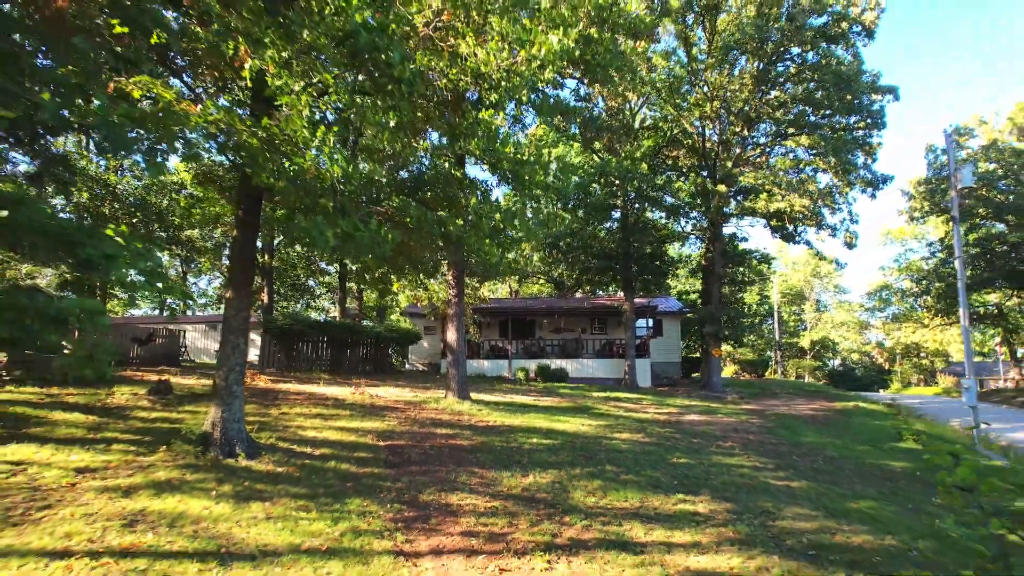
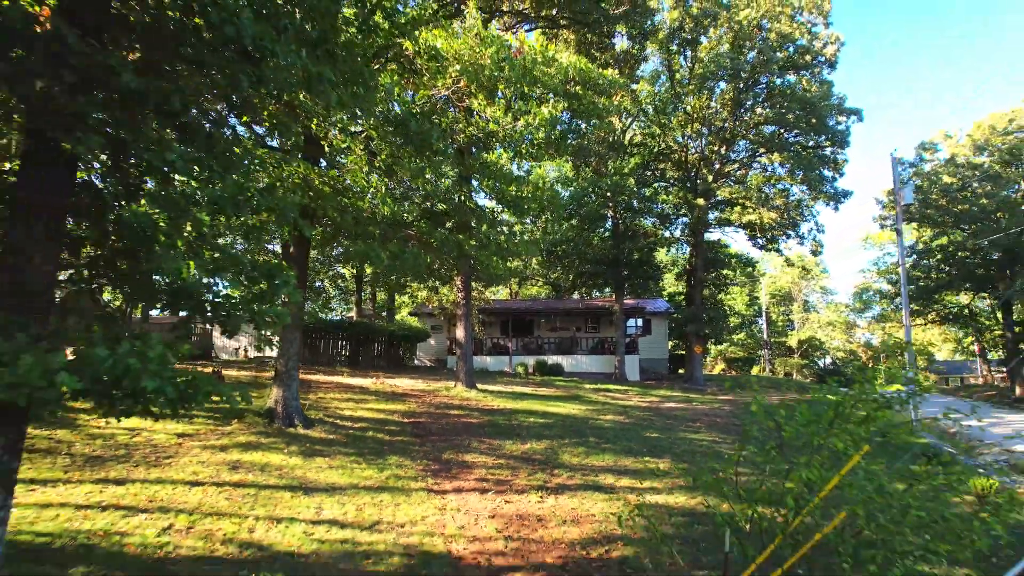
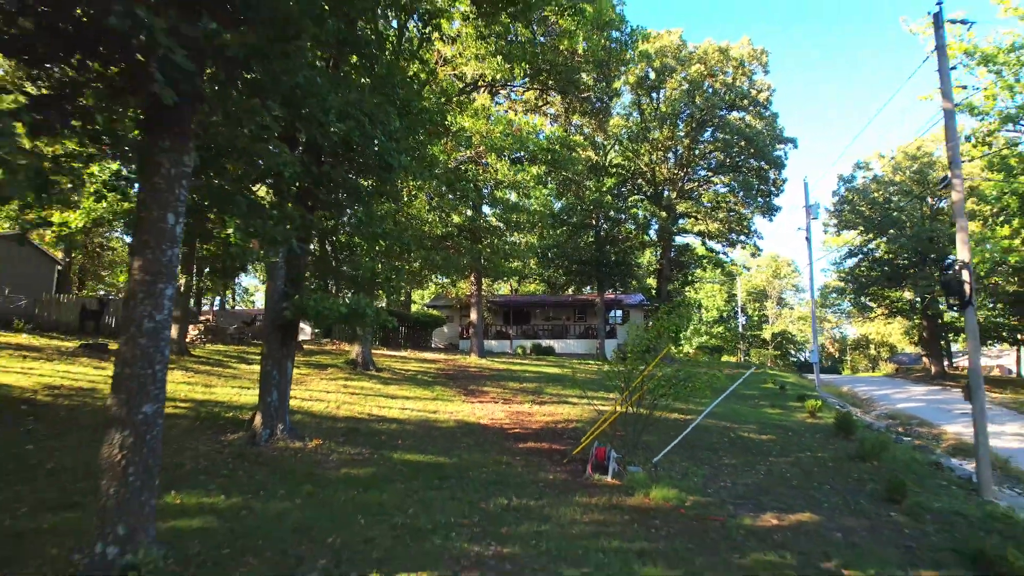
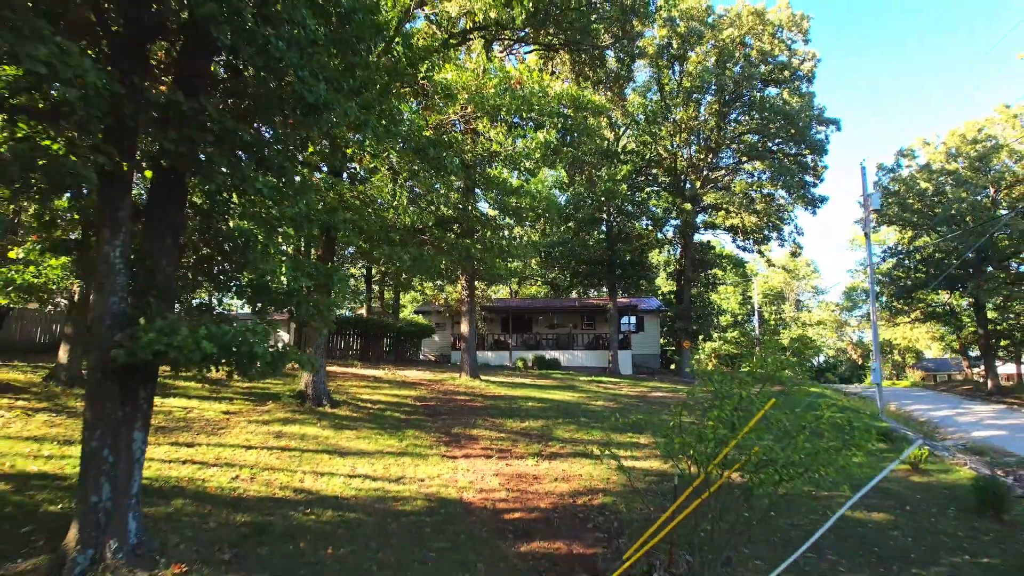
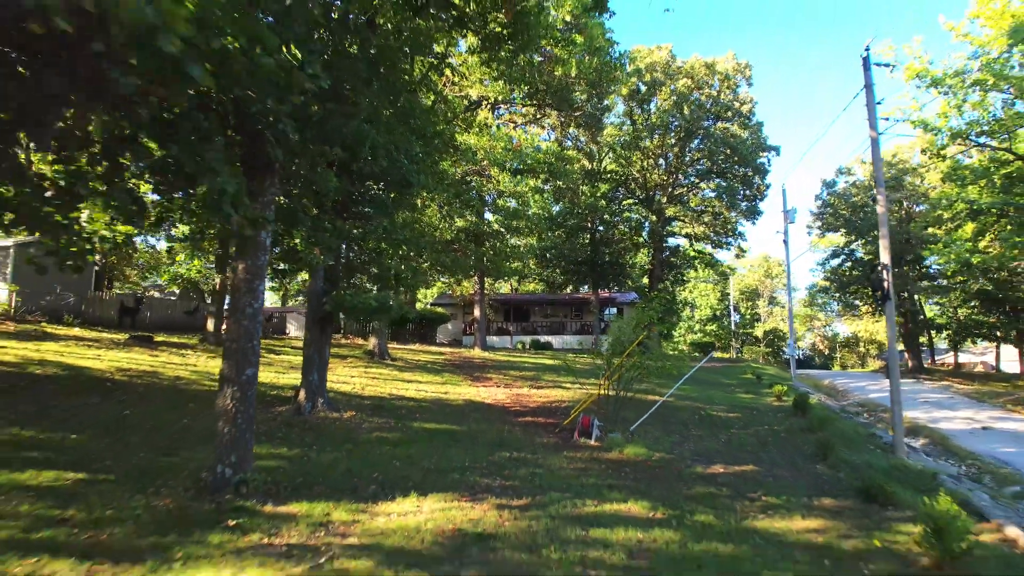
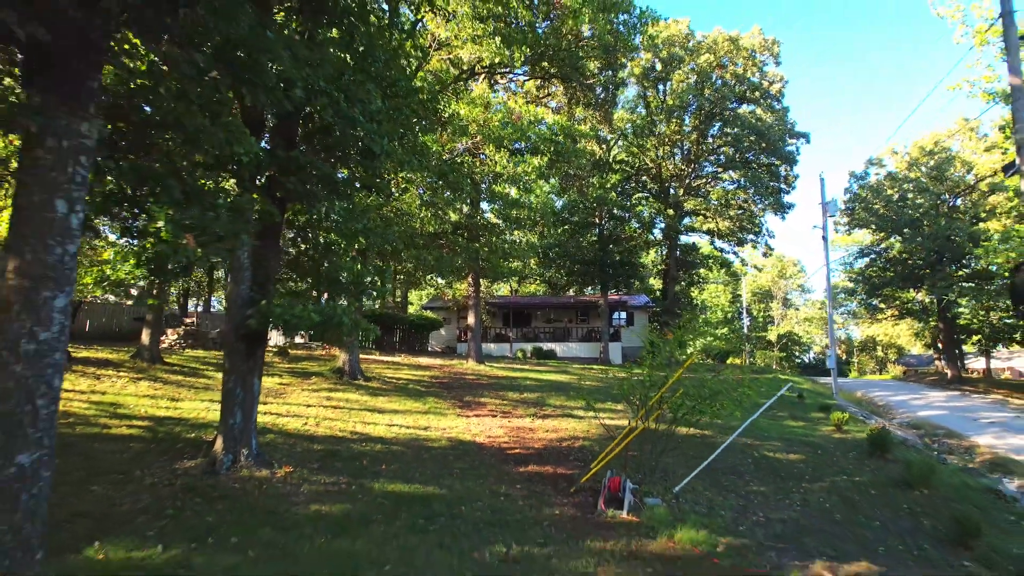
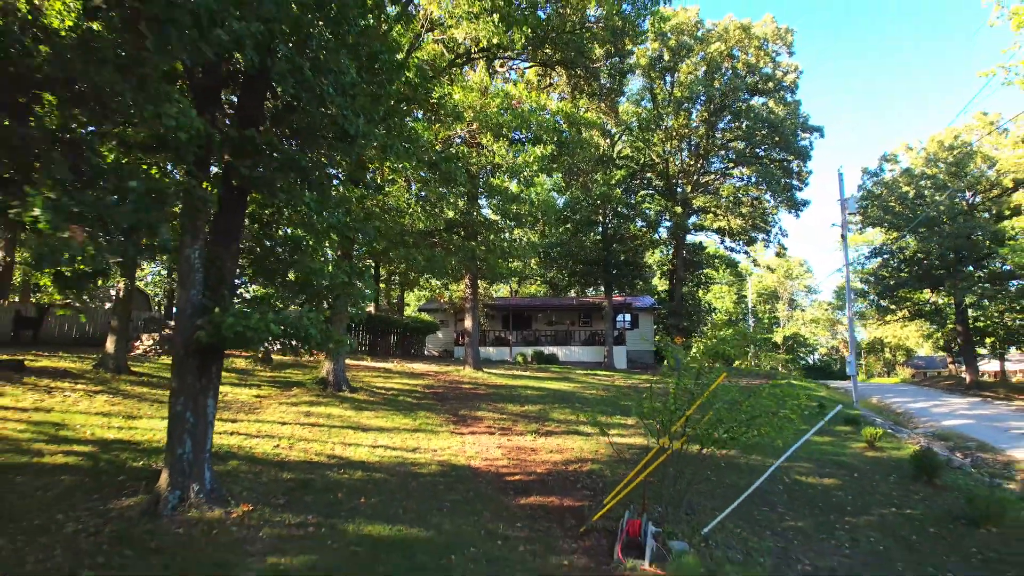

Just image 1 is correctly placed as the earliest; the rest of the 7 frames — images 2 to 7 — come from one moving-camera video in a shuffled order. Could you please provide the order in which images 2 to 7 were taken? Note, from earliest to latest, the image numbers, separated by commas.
2, 4, 7, 6, 3, 5
